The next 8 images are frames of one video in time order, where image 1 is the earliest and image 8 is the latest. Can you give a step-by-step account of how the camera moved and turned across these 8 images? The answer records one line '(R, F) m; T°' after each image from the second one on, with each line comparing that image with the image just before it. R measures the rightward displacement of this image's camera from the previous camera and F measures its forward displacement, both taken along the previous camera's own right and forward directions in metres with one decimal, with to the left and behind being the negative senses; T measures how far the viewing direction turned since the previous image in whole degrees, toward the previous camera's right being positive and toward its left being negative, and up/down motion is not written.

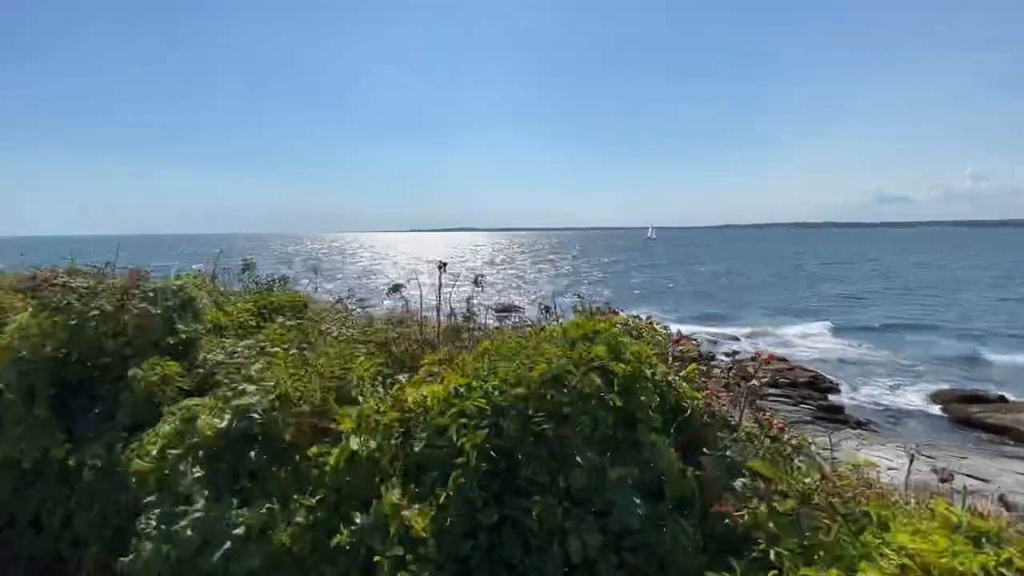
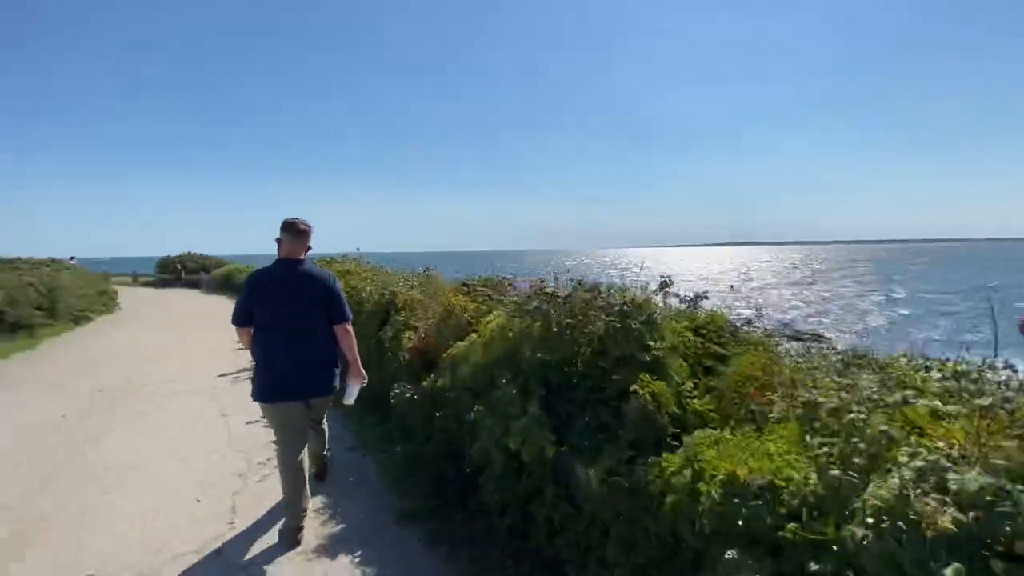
(-1.3, +0.1) m; -31°
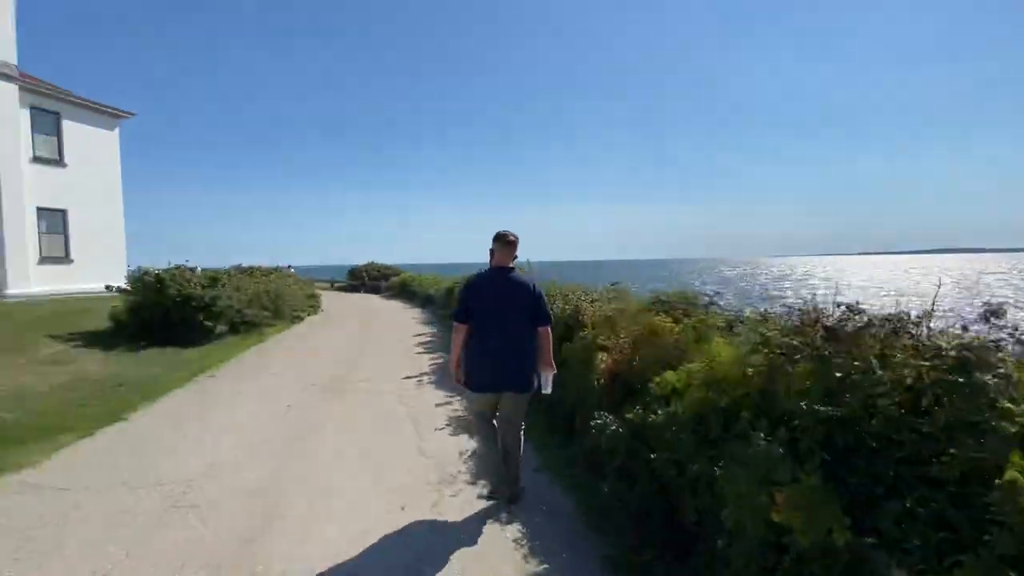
(-0.5, +0.3) m; -17°
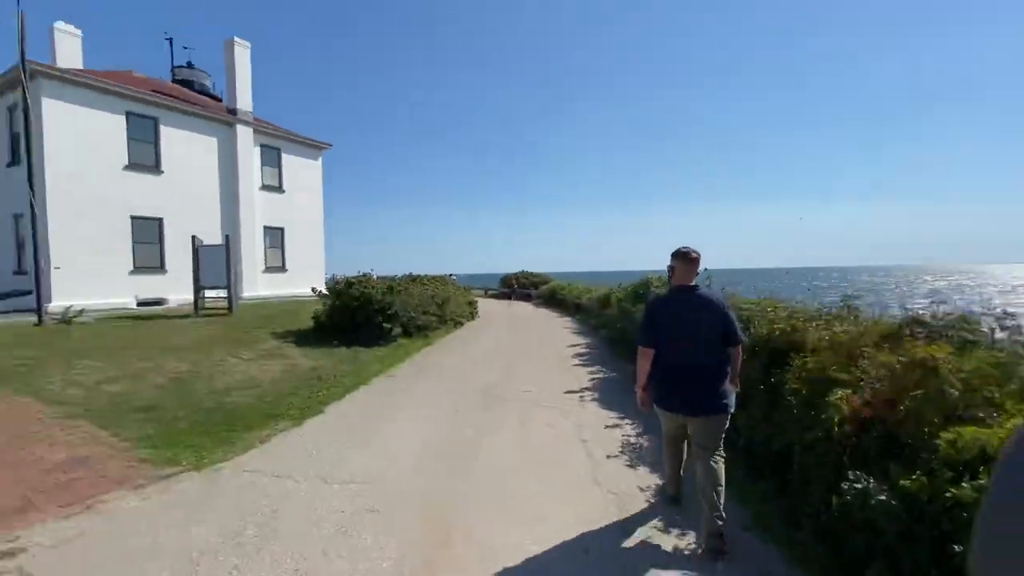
(-0.4, +0.4) m; -17°
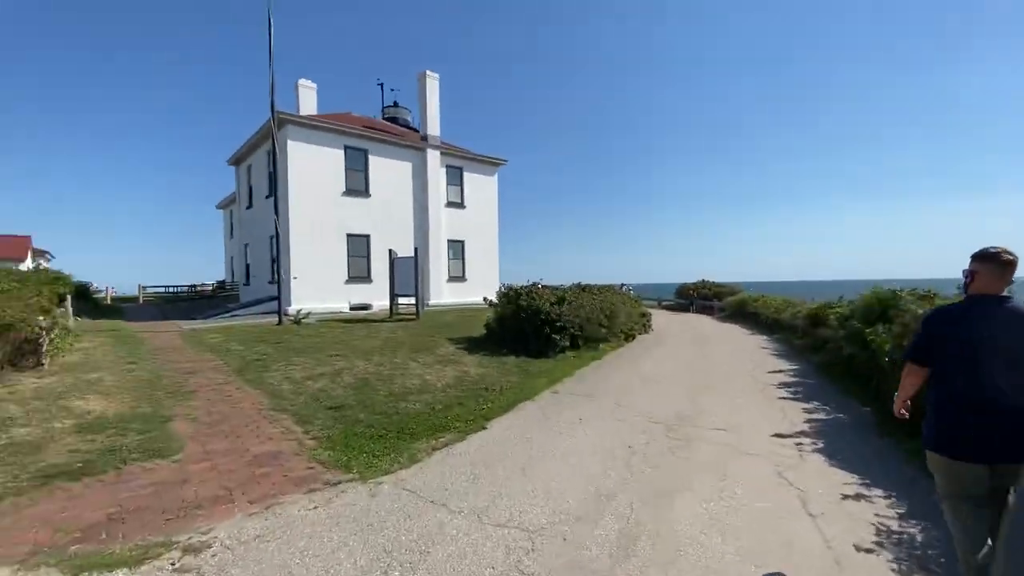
(-0.1, +0.9) m; -20°
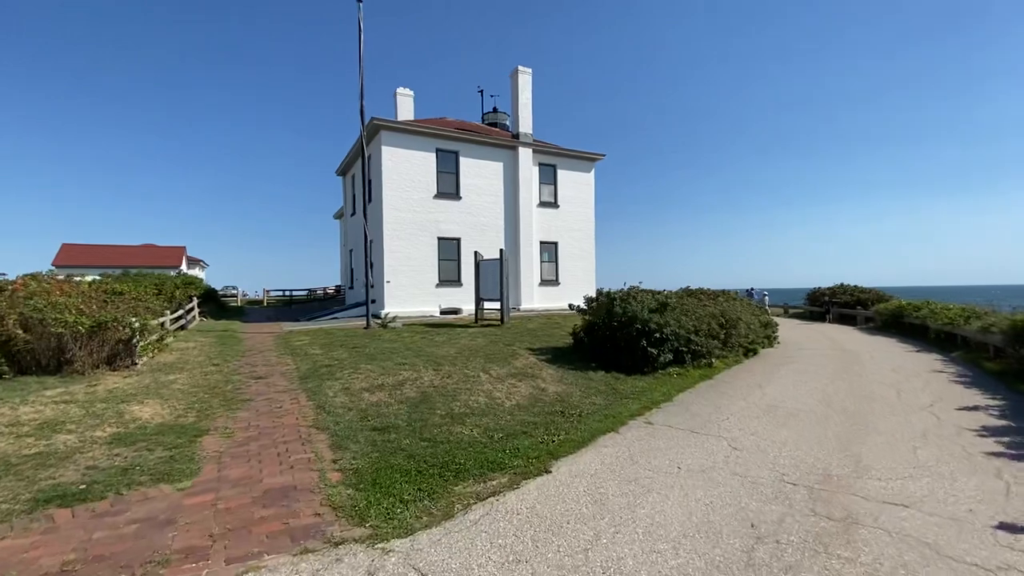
(+0.4, +1.6) m; -12°
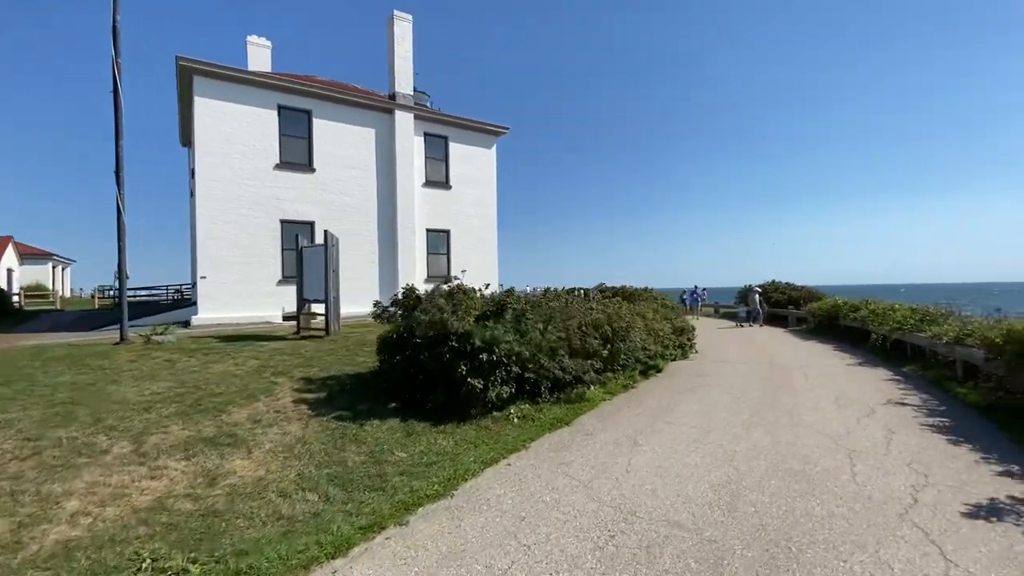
(+3.1, +4.2) m; +6°
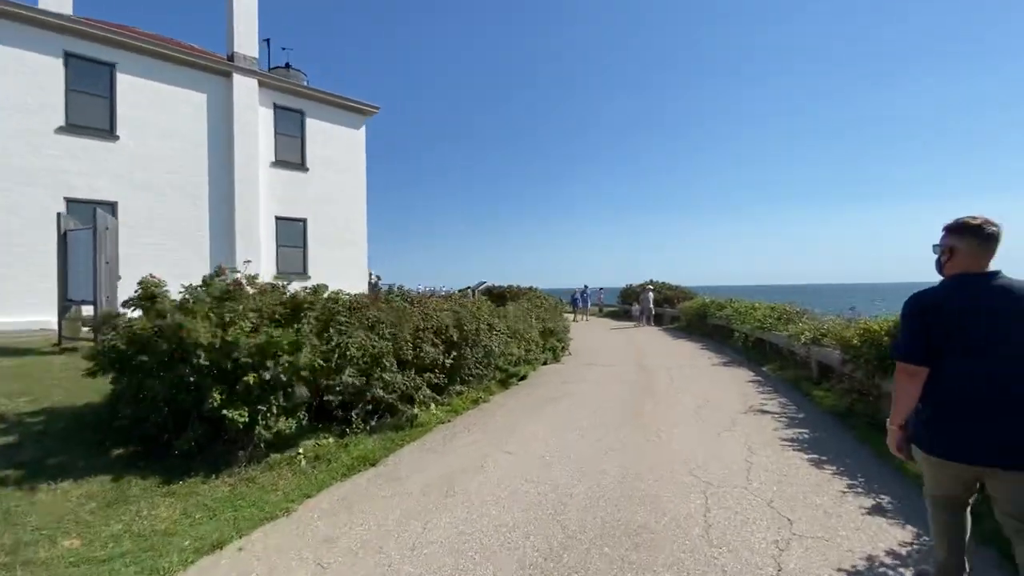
(+1.2, +1.5) m; +12°
